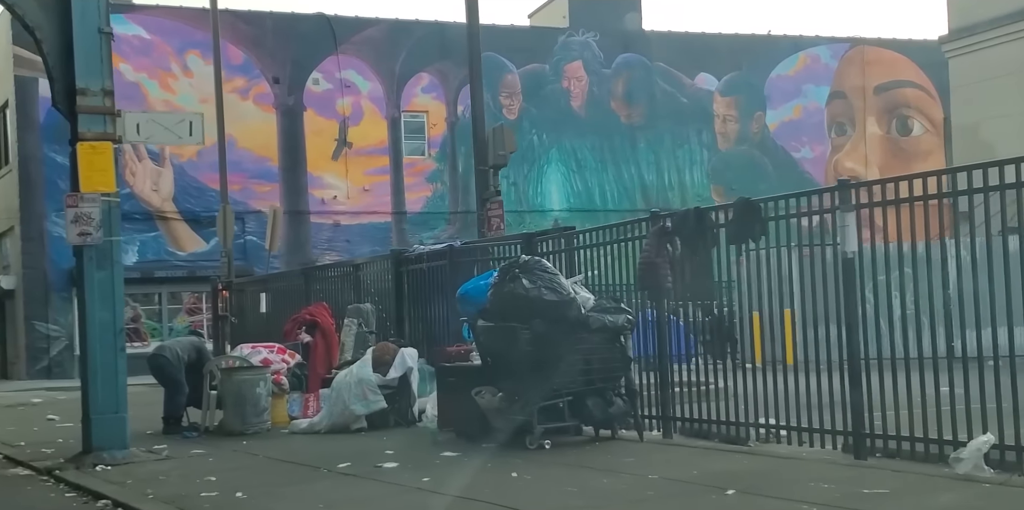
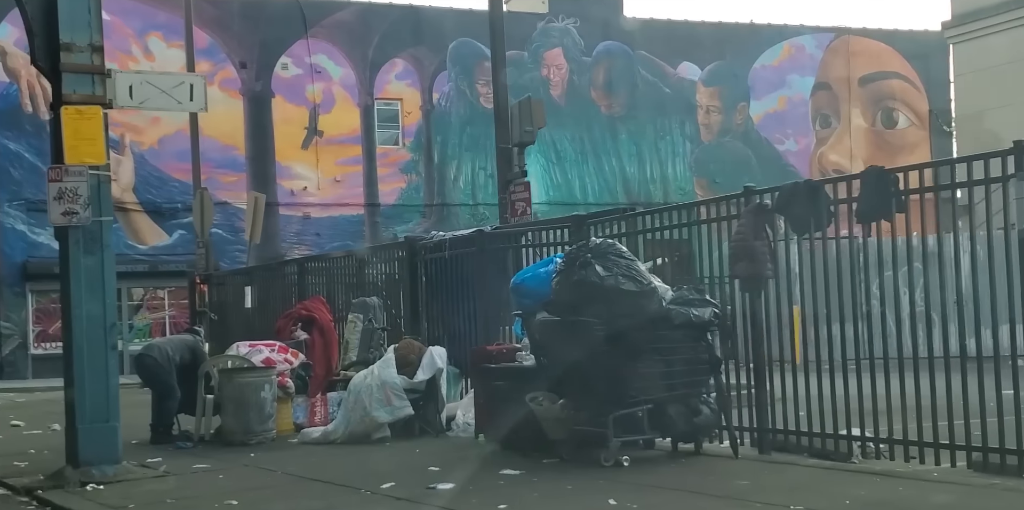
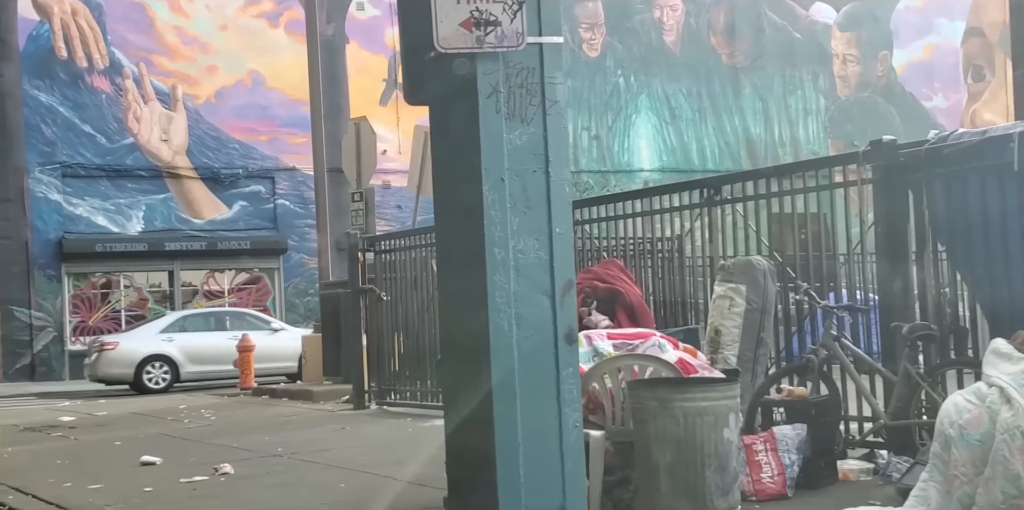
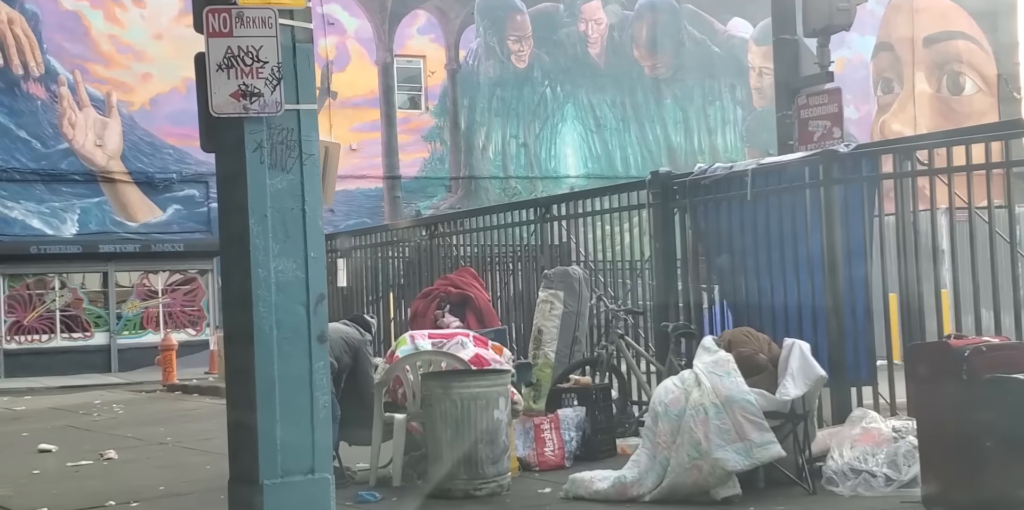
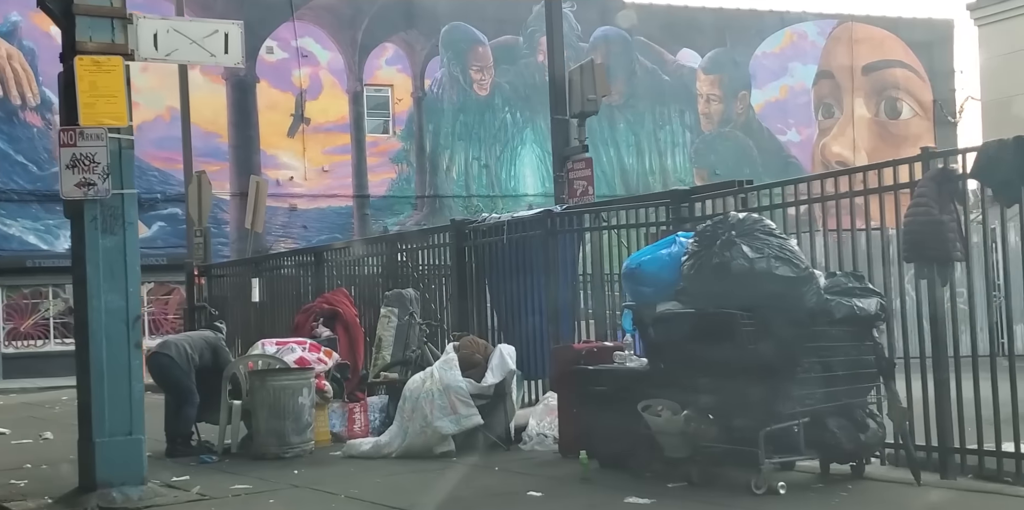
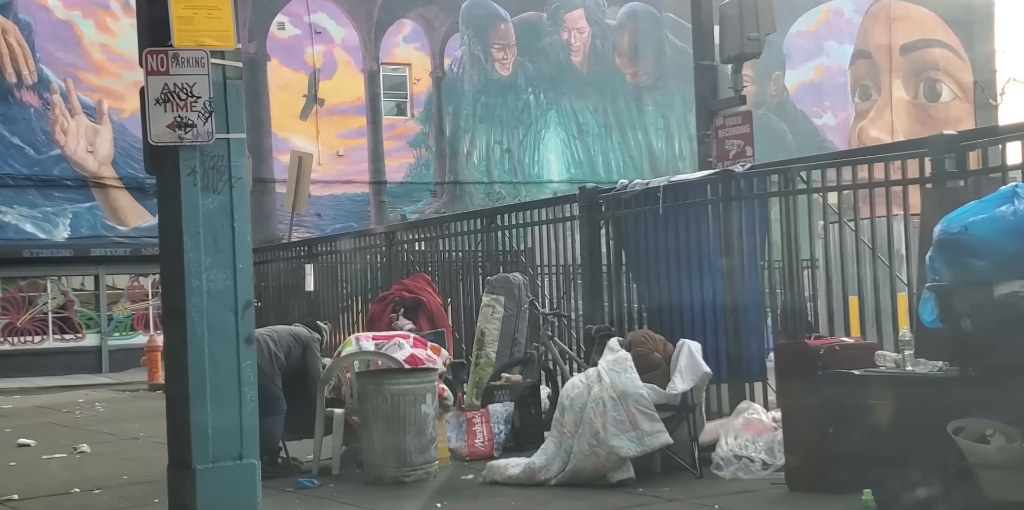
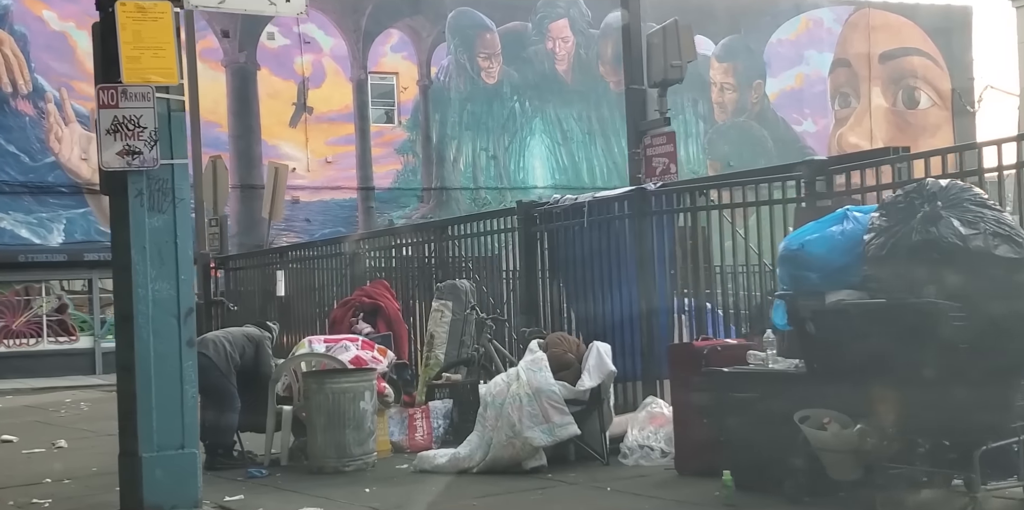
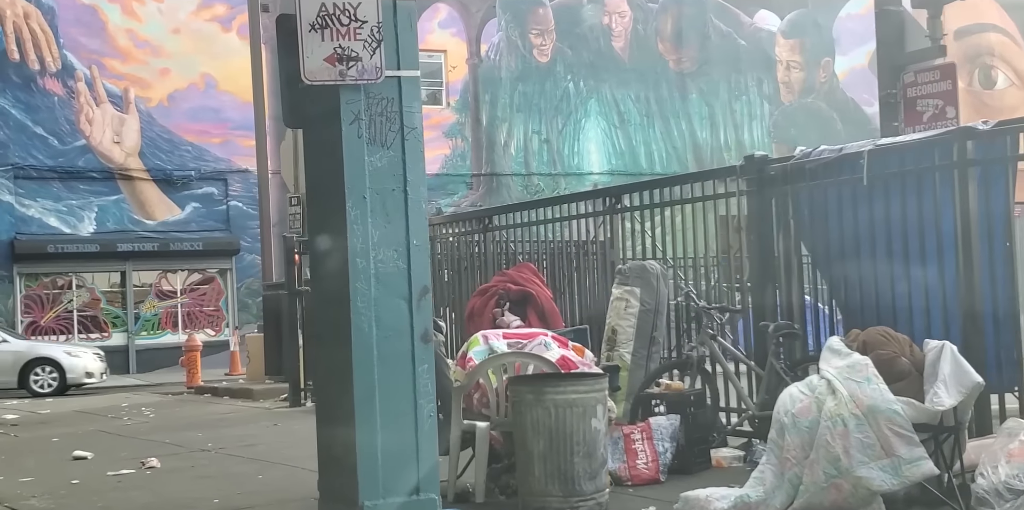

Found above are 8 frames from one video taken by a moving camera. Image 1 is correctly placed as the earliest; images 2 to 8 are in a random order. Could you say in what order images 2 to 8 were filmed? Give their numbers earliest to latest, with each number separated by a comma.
2, 5, 7, 6, 4, 8, 3
